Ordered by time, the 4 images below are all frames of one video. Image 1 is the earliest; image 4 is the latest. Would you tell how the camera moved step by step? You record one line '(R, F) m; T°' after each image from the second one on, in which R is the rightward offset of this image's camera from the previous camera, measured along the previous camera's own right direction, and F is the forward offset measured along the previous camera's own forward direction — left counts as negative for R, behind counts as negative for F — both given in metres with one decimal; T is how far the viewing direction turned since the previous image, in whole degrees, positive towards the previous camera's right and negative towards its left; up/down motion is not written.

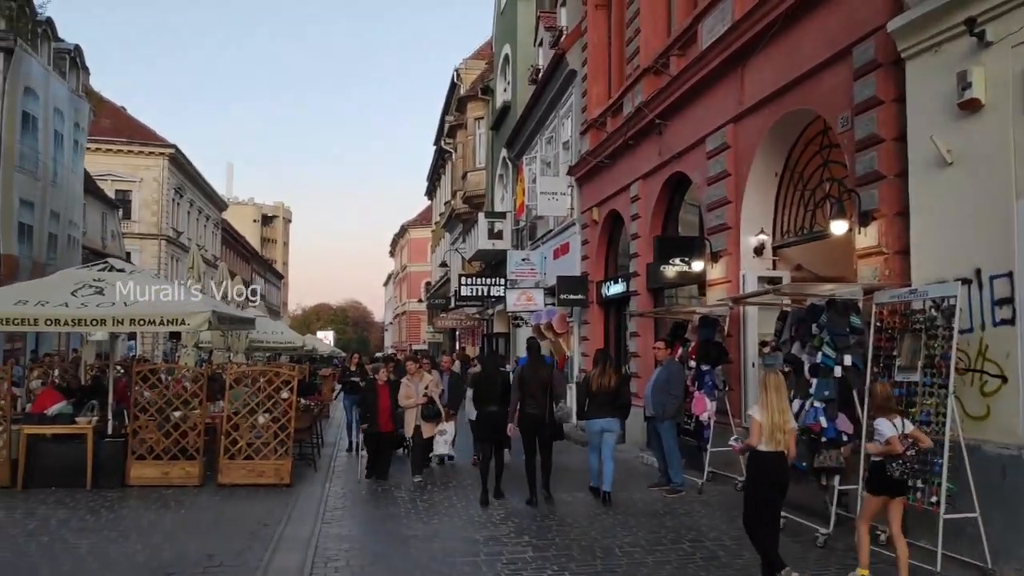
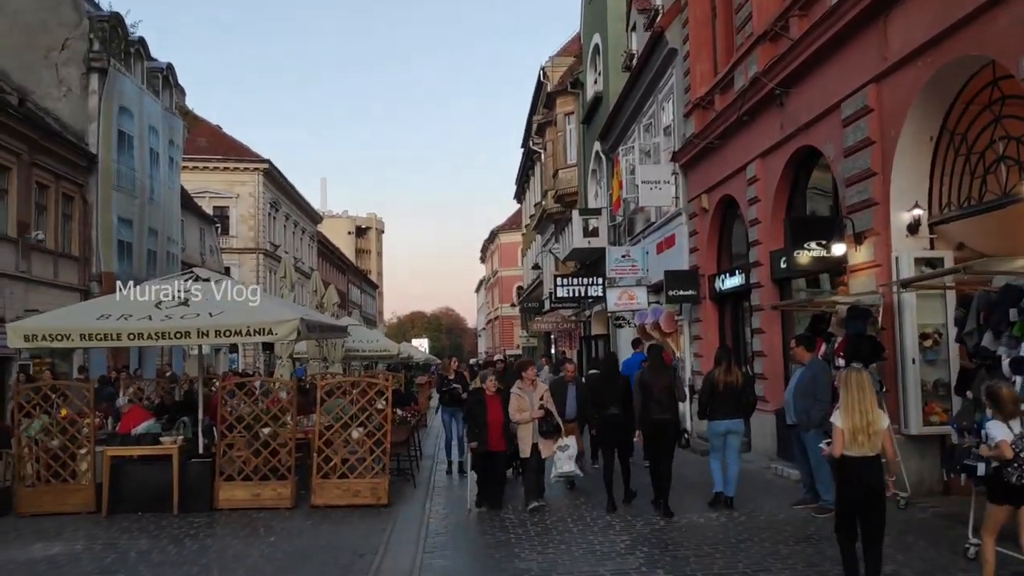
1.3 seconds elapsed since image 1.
(-0.3, +1.2) m; -6°
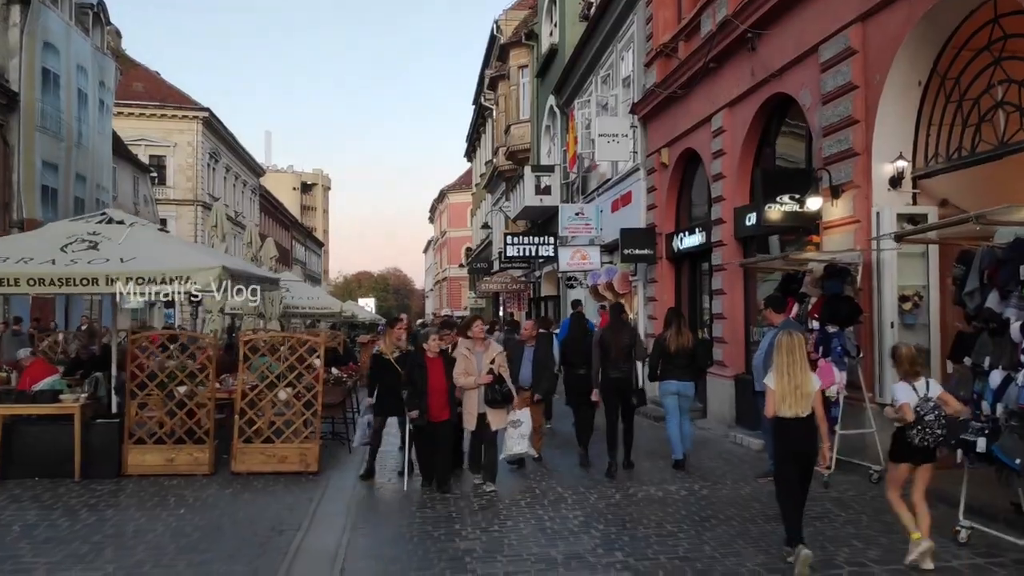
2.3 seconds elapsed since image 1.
(0.0, +1.0) m; +3°
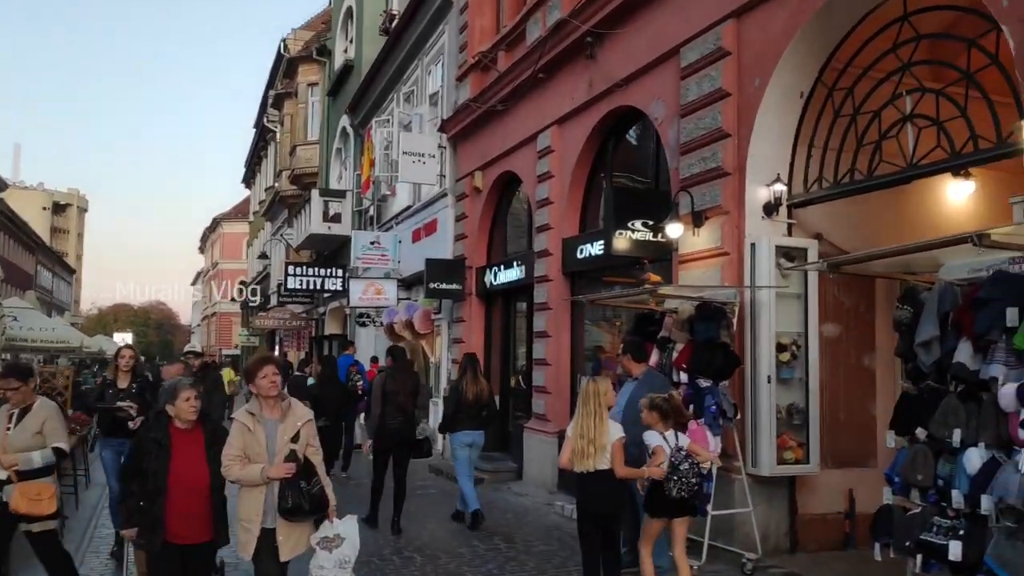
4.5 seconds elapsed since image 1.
(-0.1, +2.2) m; +14°
